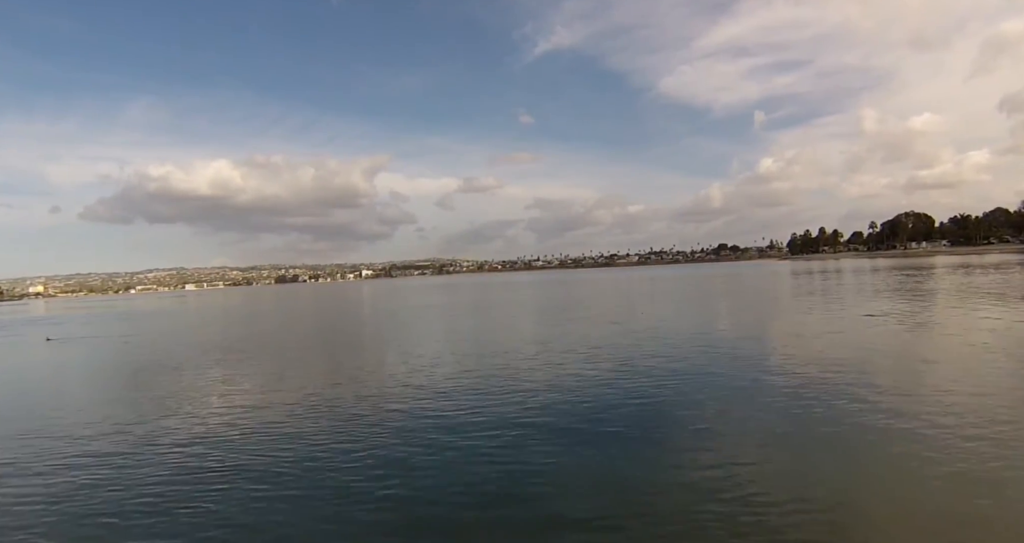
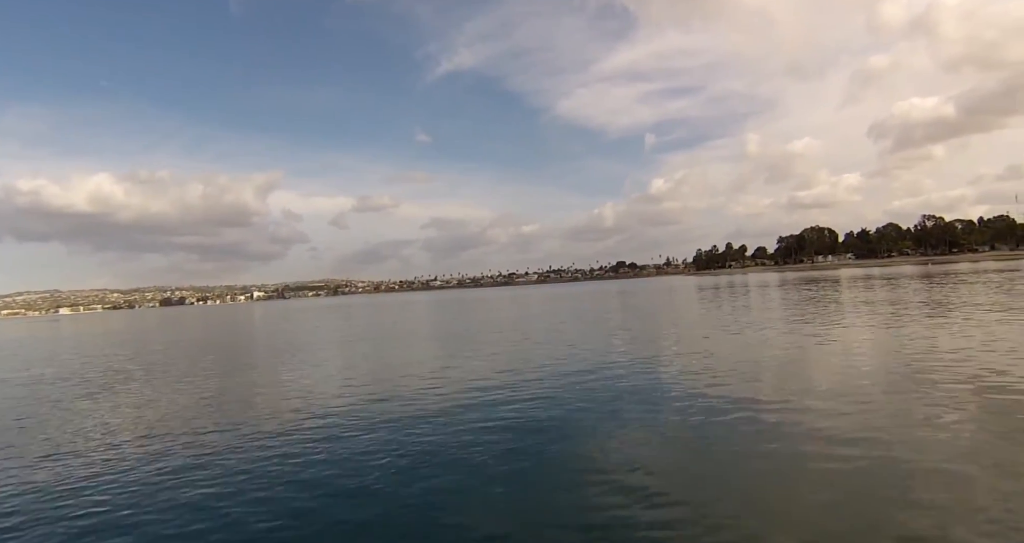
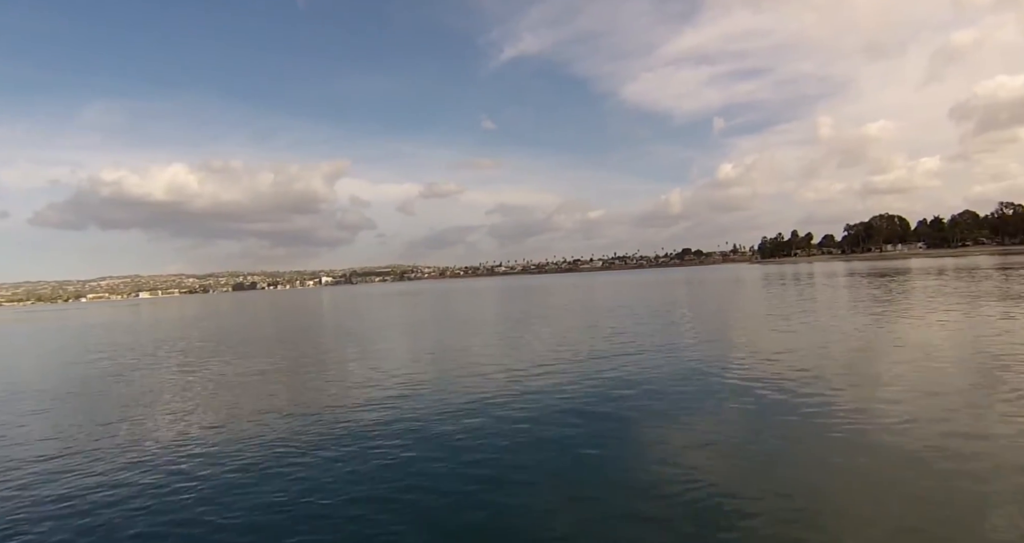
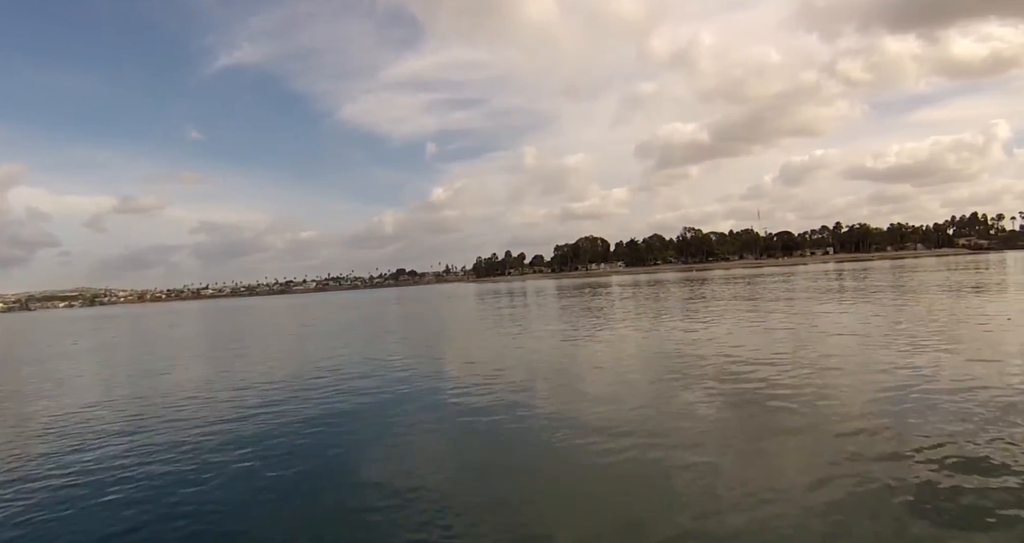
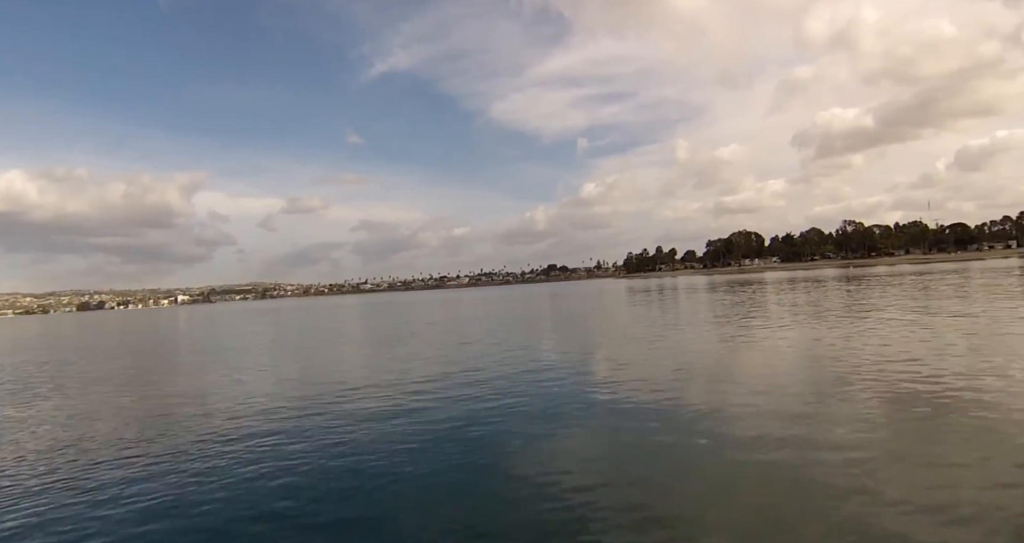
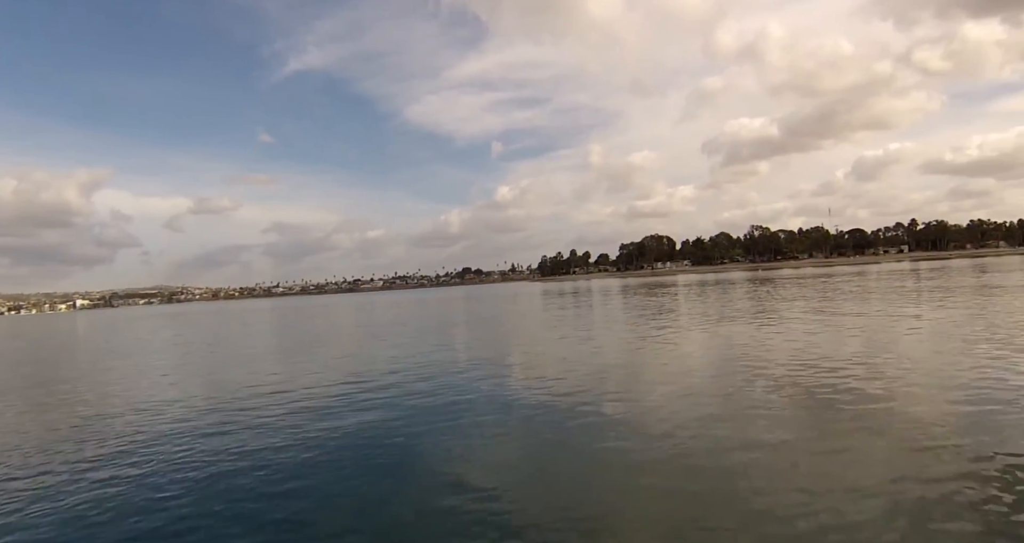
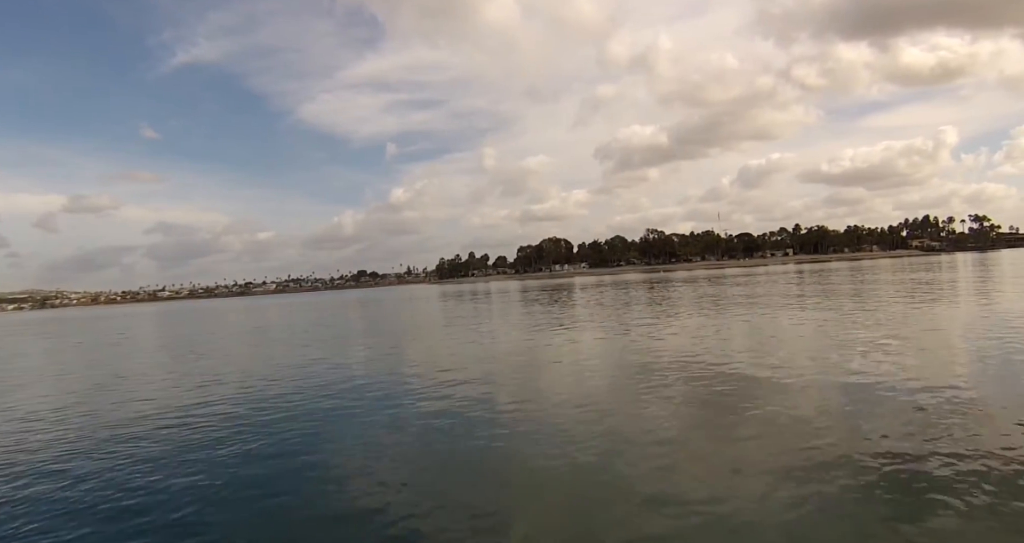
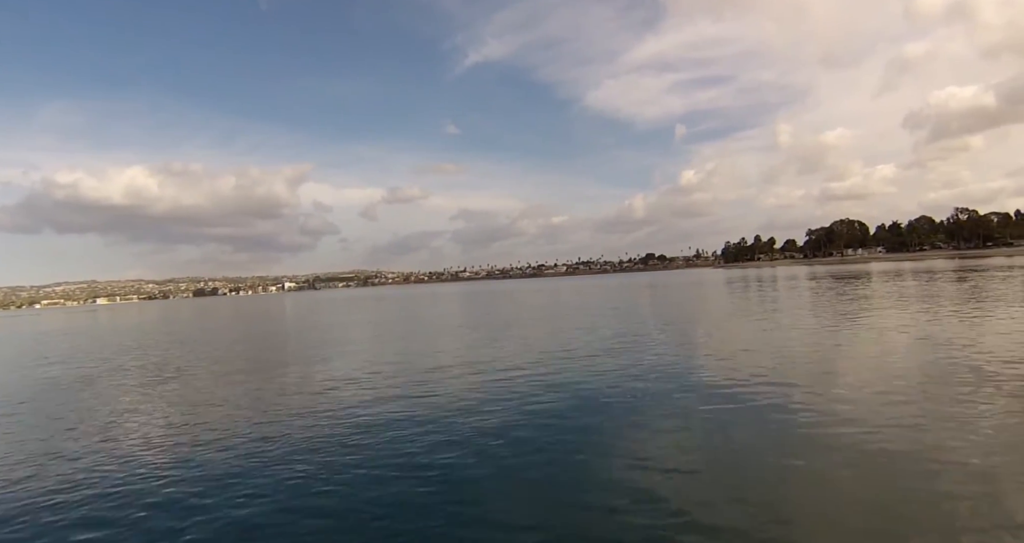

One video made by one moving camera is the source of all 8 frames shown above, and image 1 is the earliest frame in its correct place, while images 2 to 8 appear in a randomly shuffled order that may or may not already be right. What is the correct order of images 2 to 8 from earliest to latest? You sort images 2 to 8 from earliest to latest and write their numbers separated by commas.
3, 8, 2, 5, 6, 4, 7
